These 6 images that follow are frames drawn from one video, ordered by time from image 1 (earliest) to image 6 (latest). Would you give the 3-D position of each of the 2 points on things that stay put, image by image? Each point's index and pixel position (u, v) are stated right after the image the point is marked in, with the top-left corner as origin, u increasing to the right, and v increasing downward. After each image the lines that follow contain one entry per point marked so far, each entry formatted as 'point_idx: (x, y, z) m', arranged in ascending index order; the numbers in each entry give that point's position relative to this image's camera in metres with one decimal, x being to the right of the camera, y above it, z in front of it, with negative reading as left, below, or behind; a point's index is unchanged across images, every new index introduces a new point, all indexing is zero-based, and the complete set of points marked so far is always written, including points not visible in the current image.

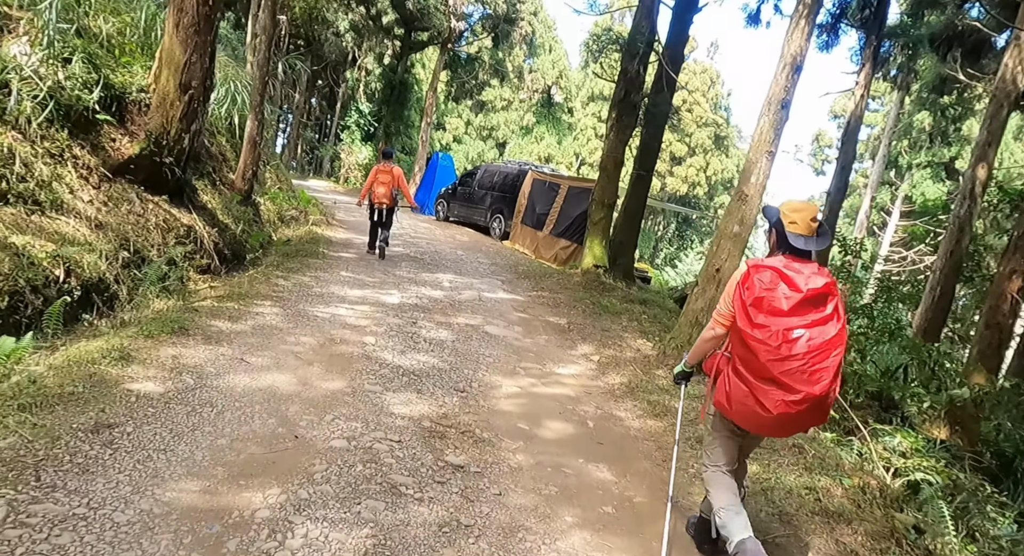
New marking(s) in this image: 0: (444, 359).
0: (-0.6, -0.7, +6.0) m
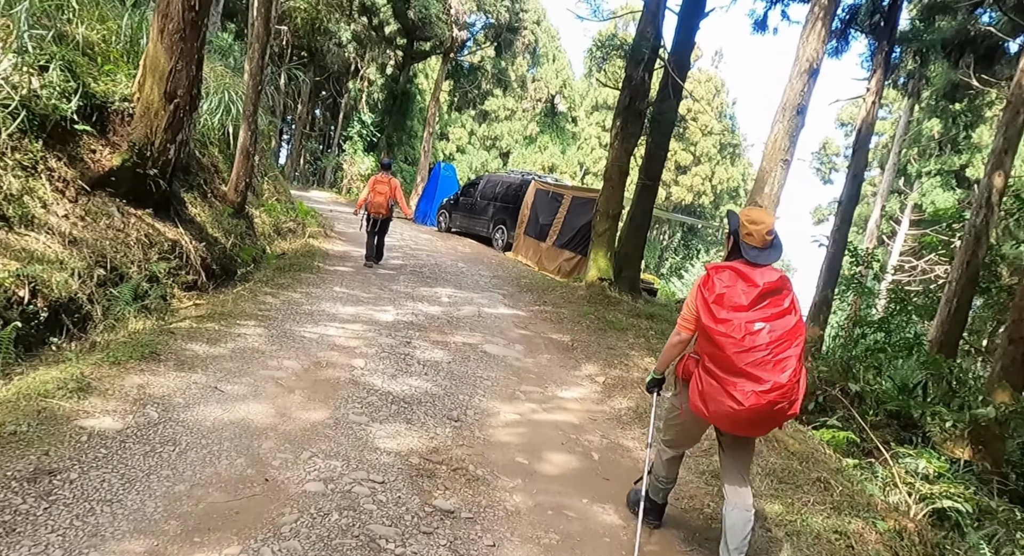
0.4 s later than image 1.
0: (-0.6, -0.8, +5.6) m
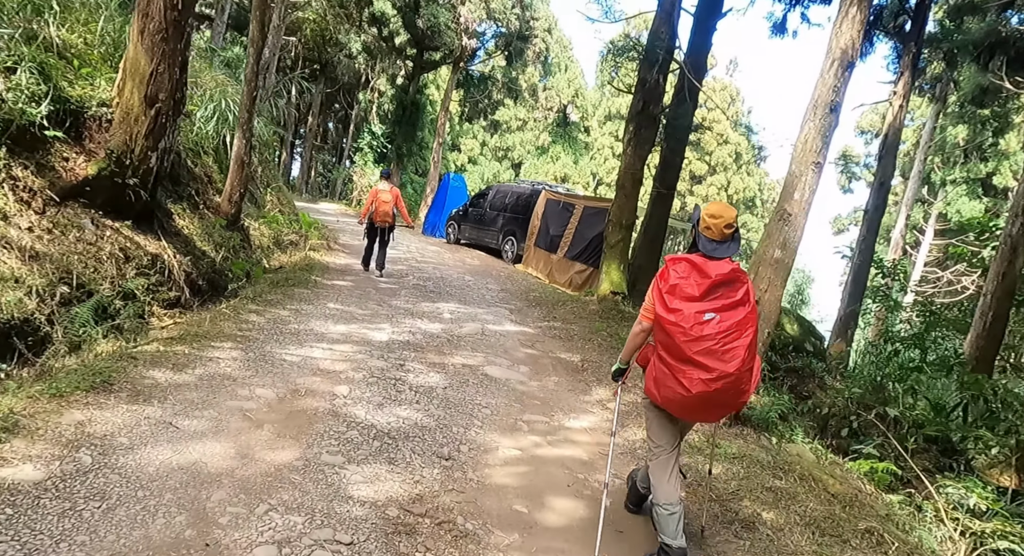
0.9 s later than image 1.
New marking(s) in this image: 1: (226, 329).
0: (-0.6, -1.0, +5.0) m
1: (-2.4, -0.4, +6.0) m
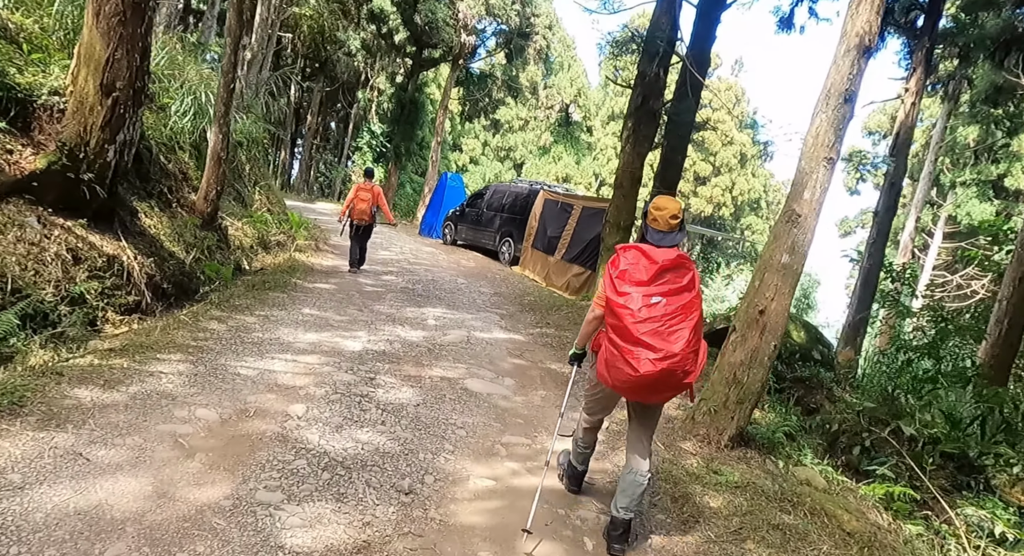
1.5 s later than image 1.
0: (-0.7, -1.0, +4.5) m
1: (-2.5, -0.5, +5.5) m
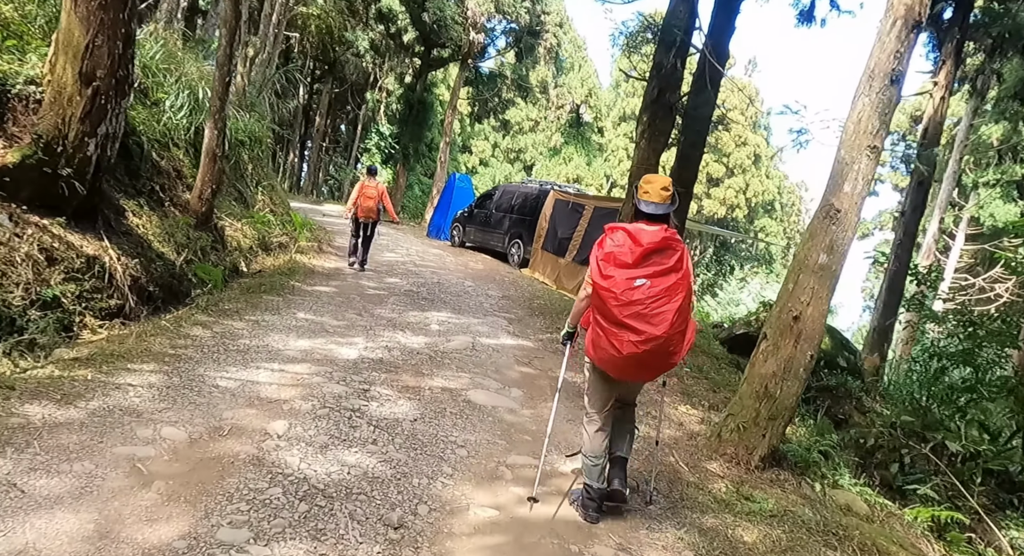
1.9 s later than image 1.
0: (-0.7, -1.0, +4.0) m
1: (-2.5, -0.5, +5.0) m
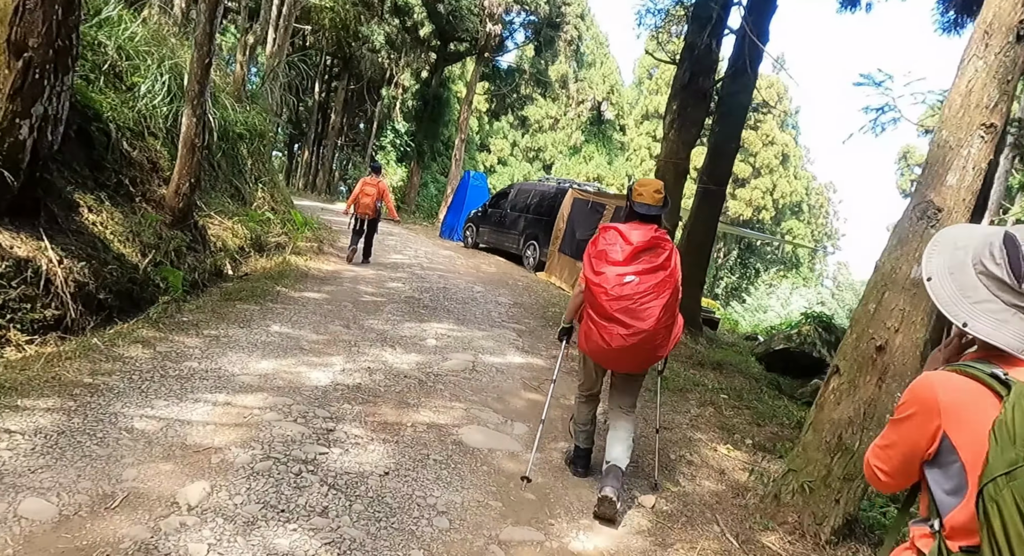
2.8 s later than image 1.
0: (-0.7, -1.1, +3.0) m
1: (-2.5, -0.5, +4.0) m
